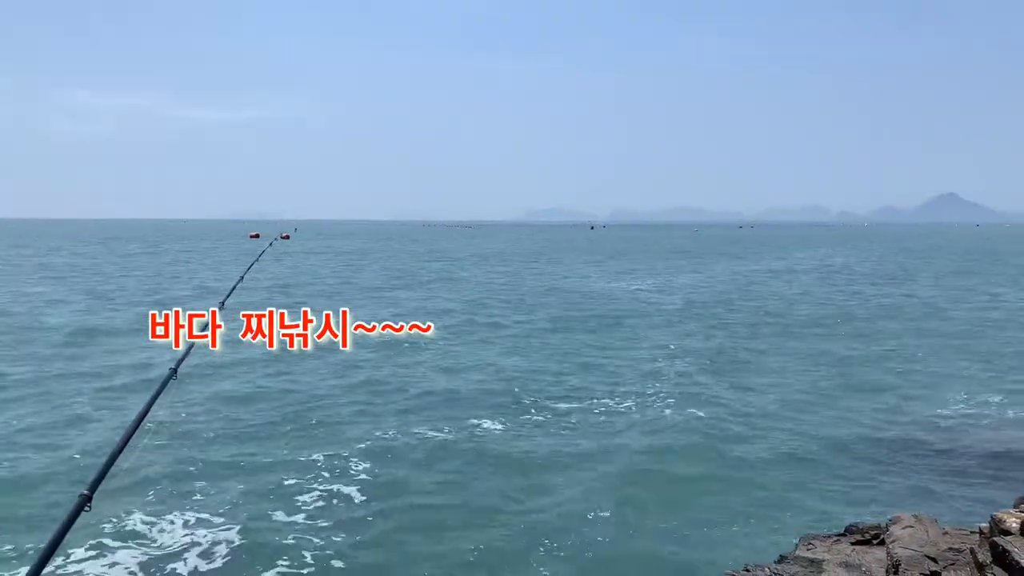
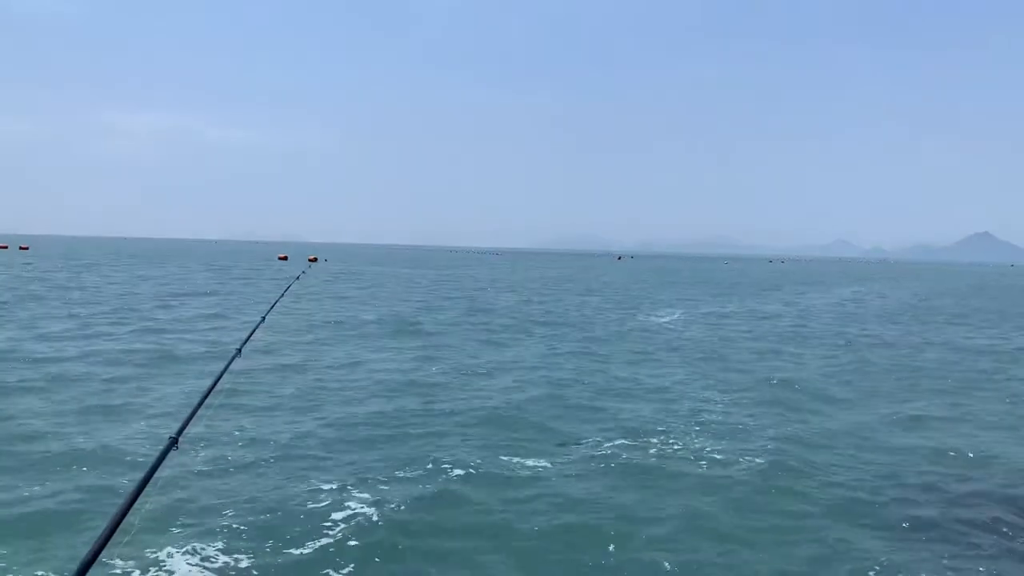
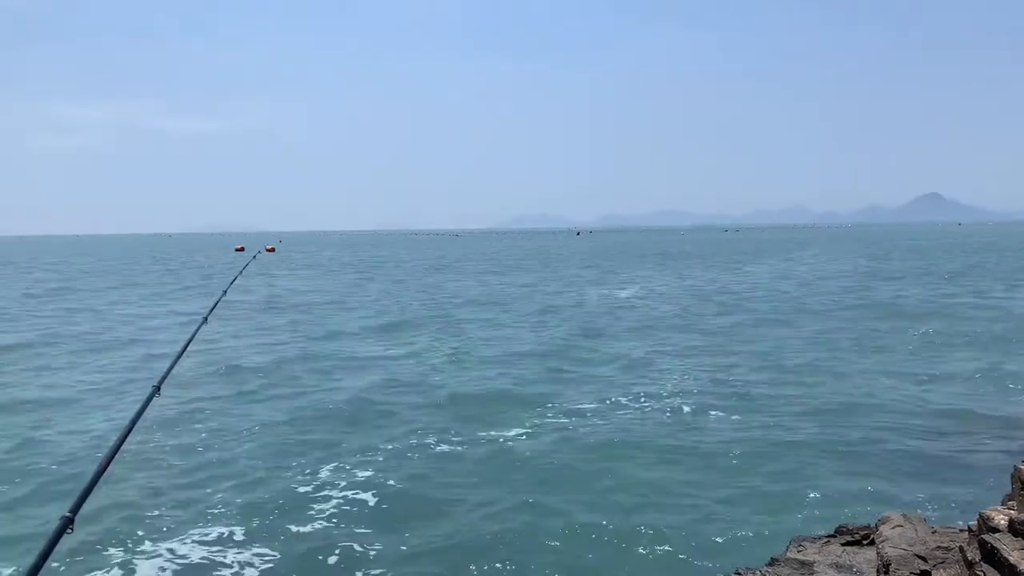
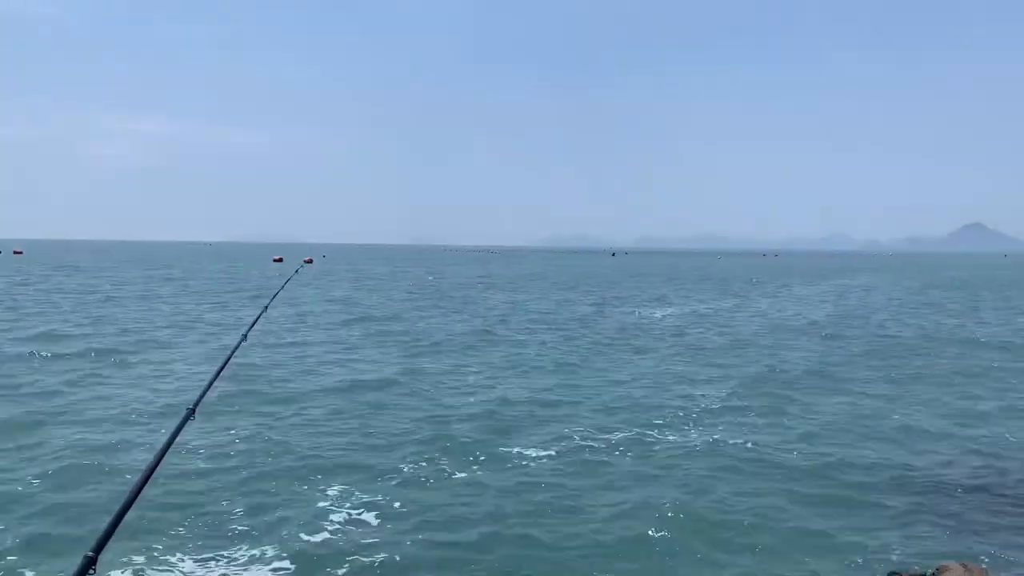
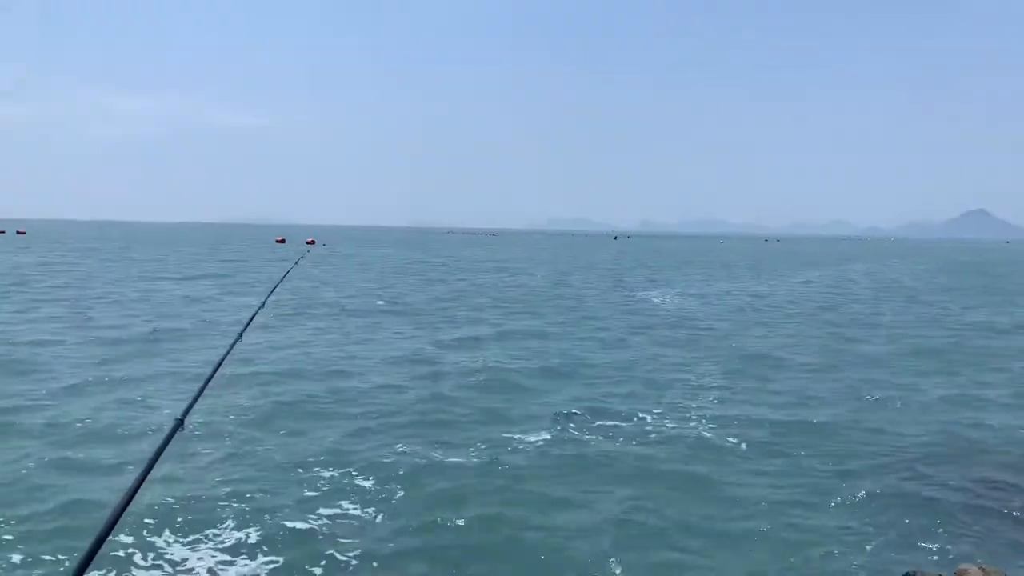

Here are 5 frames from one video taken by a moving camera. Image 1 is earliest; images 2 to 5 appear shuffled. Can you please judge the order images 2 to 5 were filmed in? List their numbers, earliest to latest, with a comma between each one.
3, 4, 5, 2
